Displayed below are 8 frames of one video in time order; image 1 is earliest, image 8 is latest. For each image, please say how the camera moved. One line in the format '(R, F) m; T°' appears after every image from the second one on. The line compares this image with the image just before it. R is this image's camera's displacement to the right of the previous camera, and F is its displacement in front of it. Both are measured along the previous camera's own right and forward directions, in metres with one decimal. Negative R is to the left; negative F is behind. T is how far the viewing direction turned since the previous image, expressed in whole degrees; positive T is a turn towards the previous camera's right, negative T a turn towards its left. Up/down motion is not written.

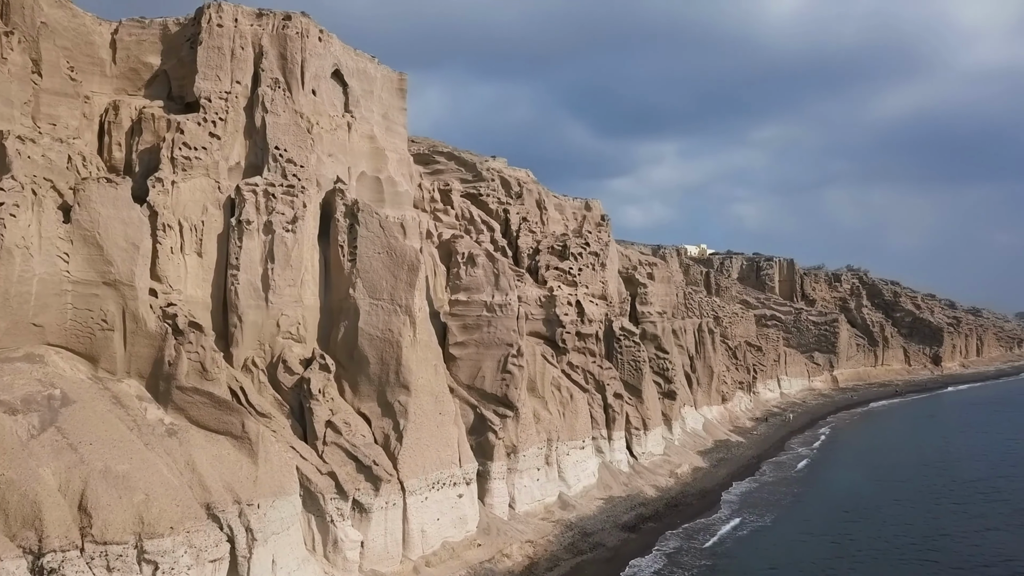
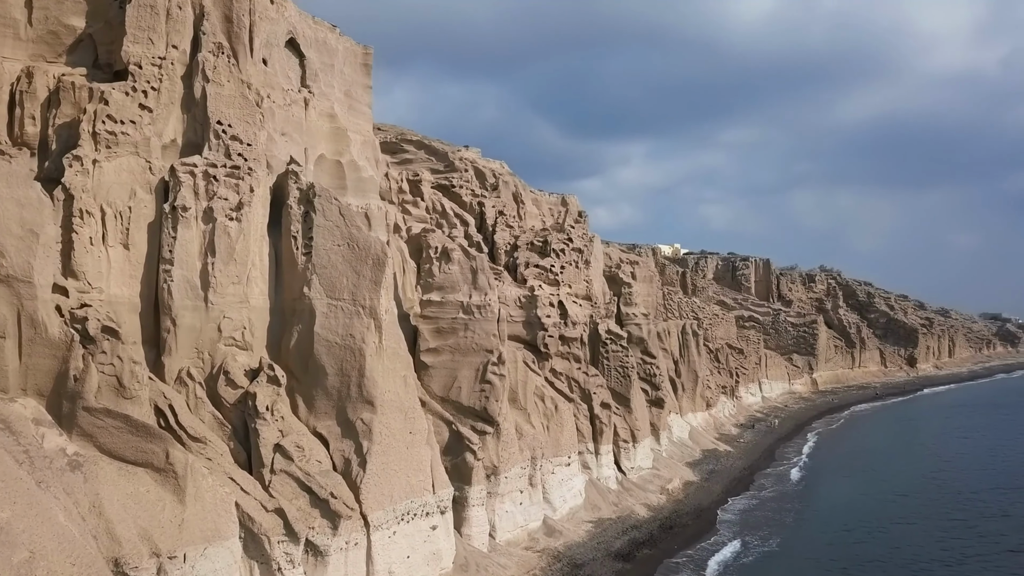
(-0.2, +1.7) m; +2°
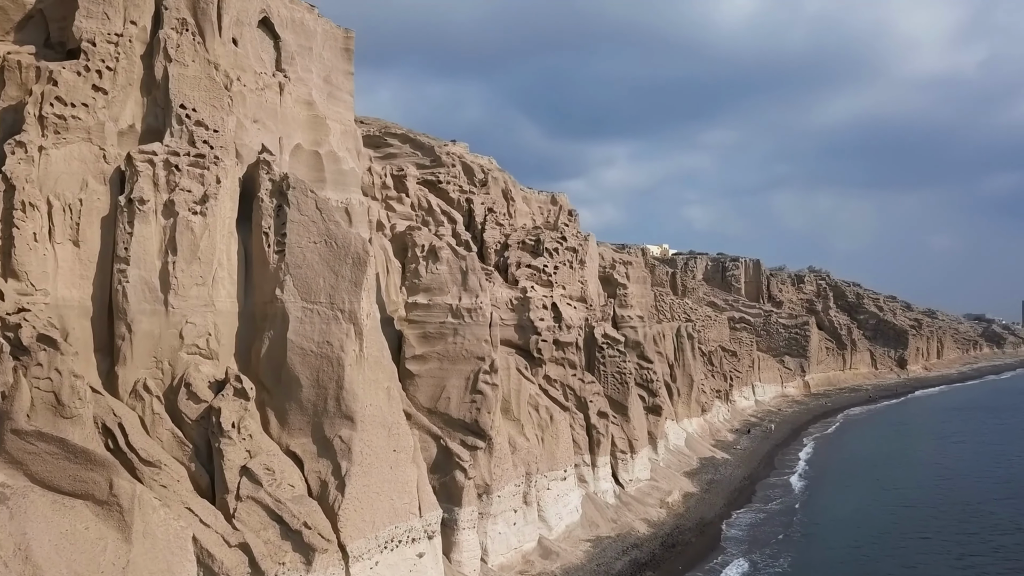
(-0.1, +1.0) m; +1°
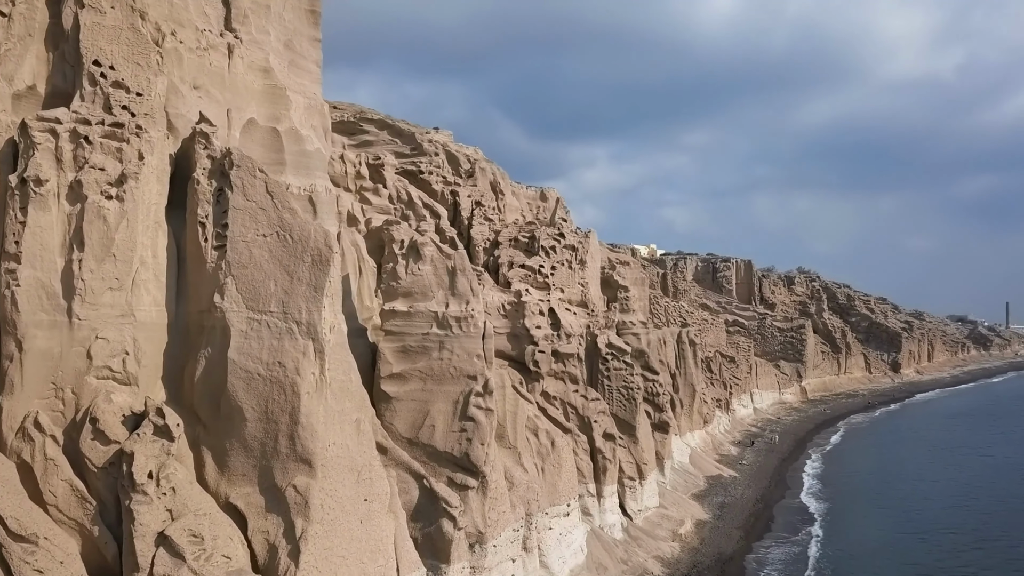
(-0.2, +2.0) m; +1°
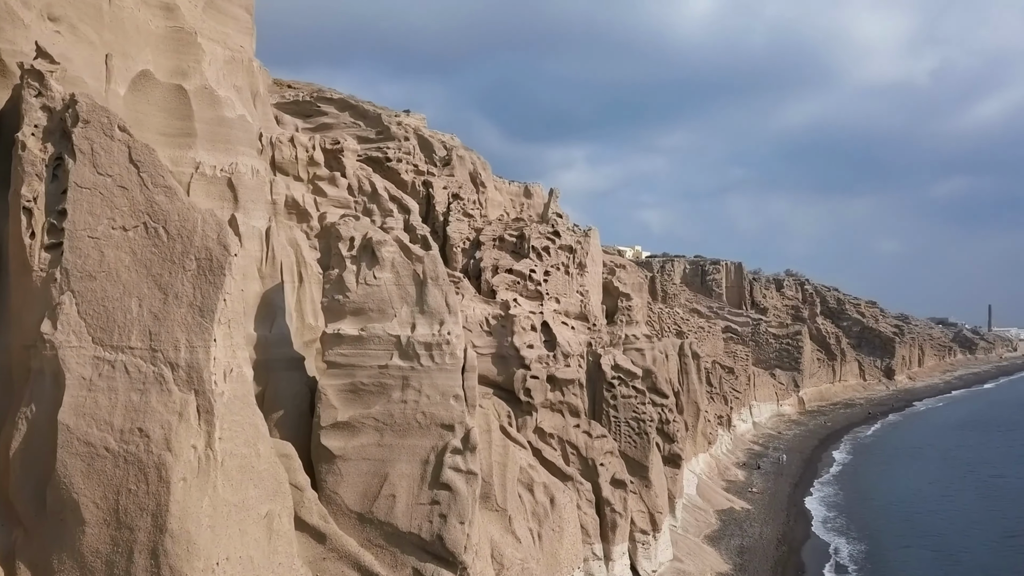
(-0.1, +2.7) m; +1°
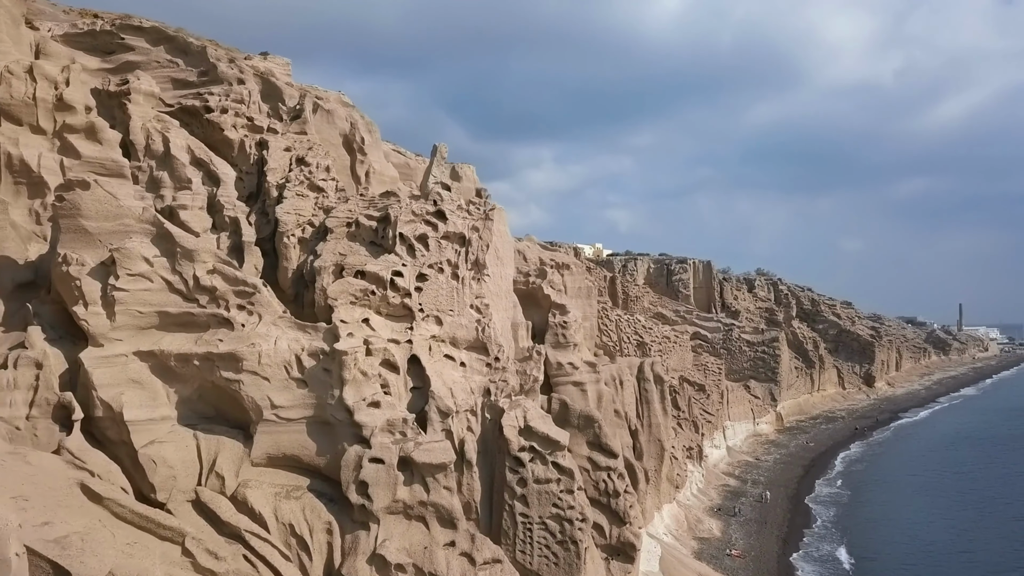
(+1.1, +4.8) m; +2°
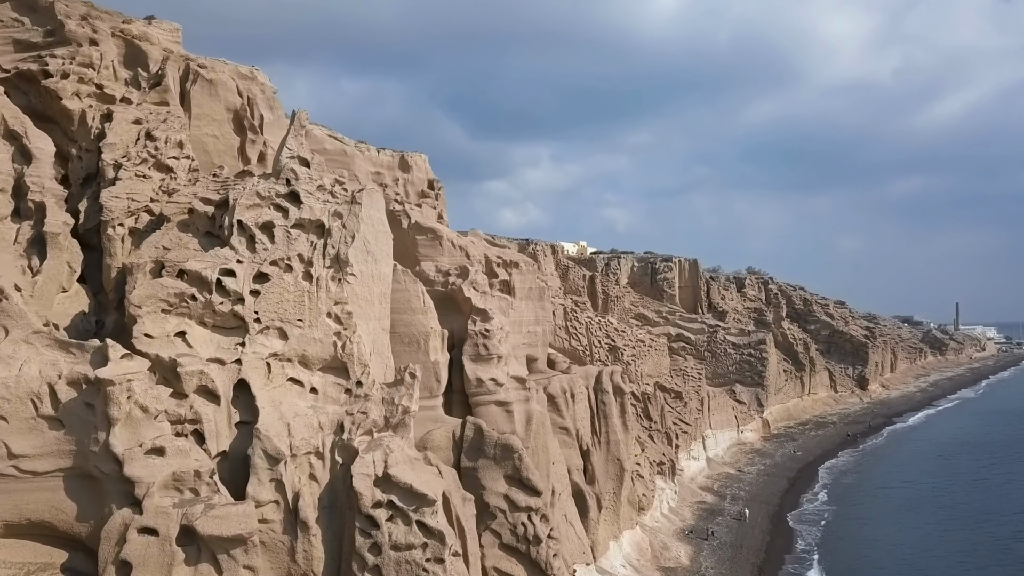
(+0.9, +1.8) m; 0°
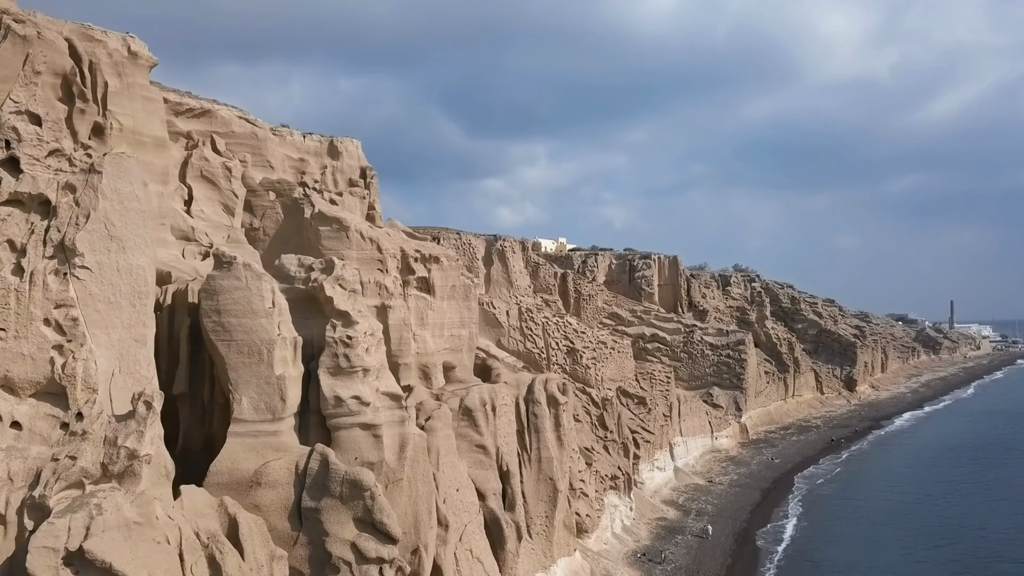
(+1.2, +1.7) m; 0°
